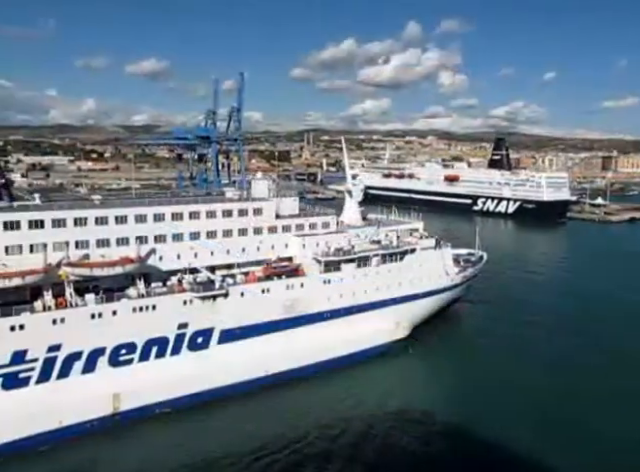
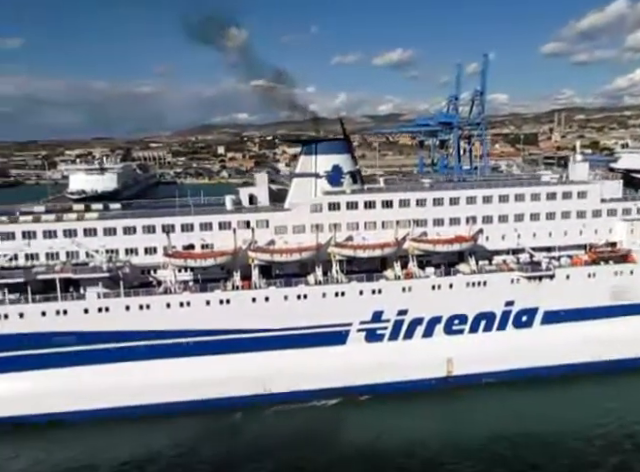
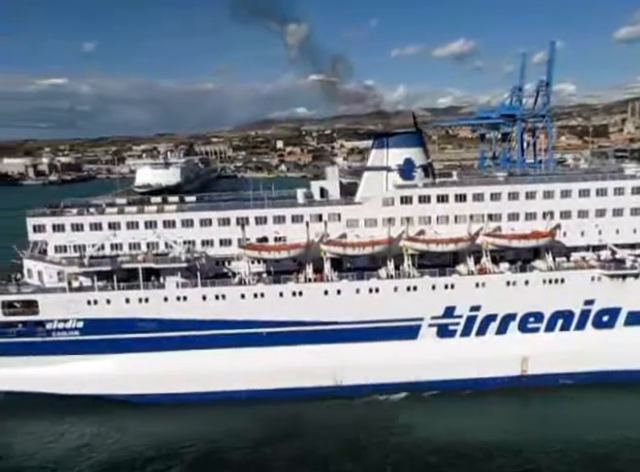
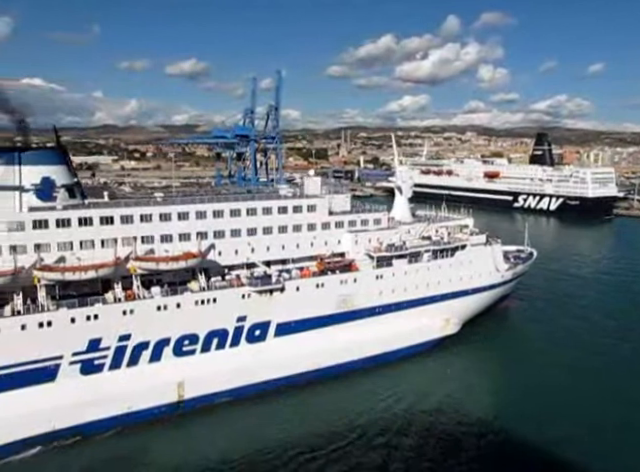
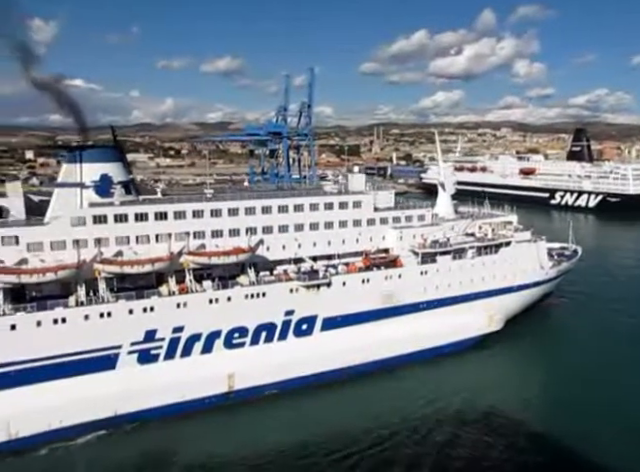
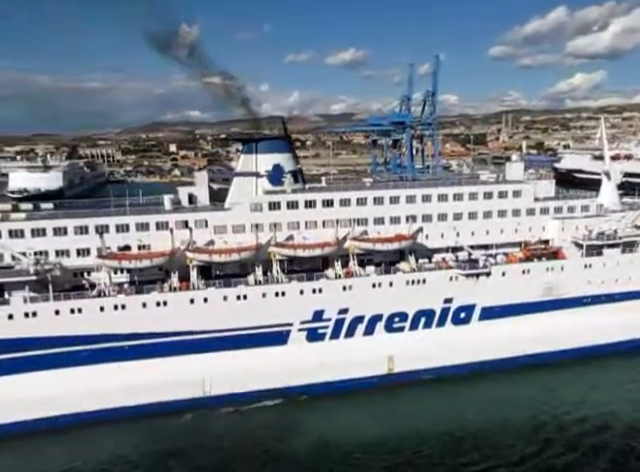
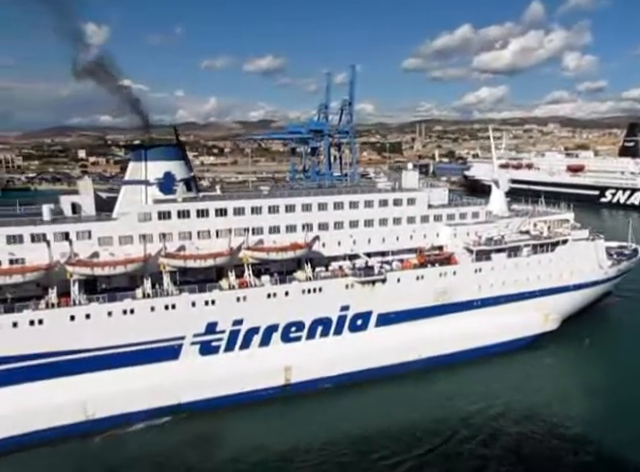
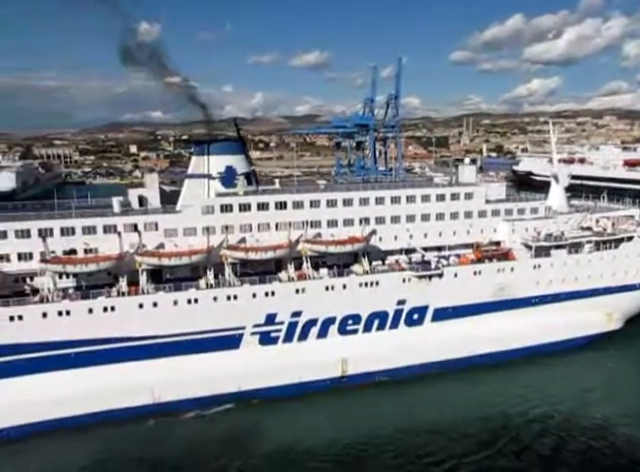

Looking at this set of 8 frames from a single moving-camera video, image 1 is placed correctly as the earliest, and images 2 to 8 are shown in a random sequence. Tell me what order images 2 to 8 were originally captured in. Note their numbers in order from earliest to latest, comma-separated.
4, 5, 7, 8, 6, 2, 3
